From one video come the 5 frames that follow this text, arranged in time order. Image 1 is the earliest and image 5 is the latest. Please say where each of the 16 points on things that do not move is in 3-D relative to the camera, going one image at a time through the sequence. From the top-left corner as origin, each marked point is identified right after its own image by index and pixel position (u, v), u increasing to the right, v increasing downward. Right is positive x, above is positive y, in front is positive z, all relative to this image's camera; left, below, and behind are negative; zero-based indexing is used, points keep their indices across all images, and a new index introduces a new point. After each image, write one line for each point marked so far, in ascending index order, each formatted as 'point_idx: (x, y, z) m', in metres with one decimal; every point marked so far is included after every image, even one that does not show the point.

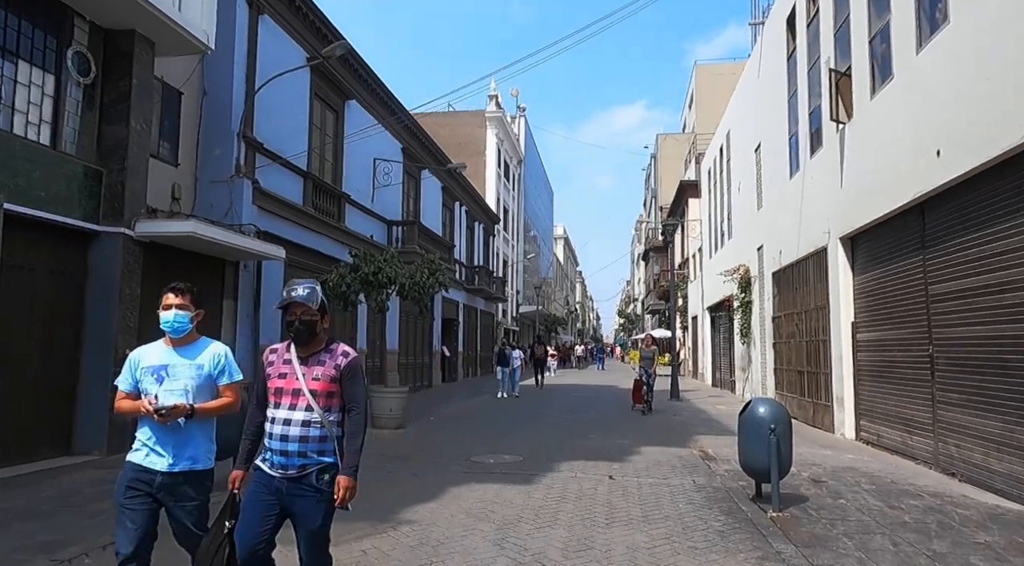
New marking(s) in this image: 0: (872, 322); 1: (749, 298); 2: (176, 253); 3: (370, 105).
0: (+5.2, -0.6, +10.8) m
1: (+6.2, -0.4, +19.3) m
2: (-5.0, +0.4, +11.1) m
3: (-3.7, +4.6, +19.3) m
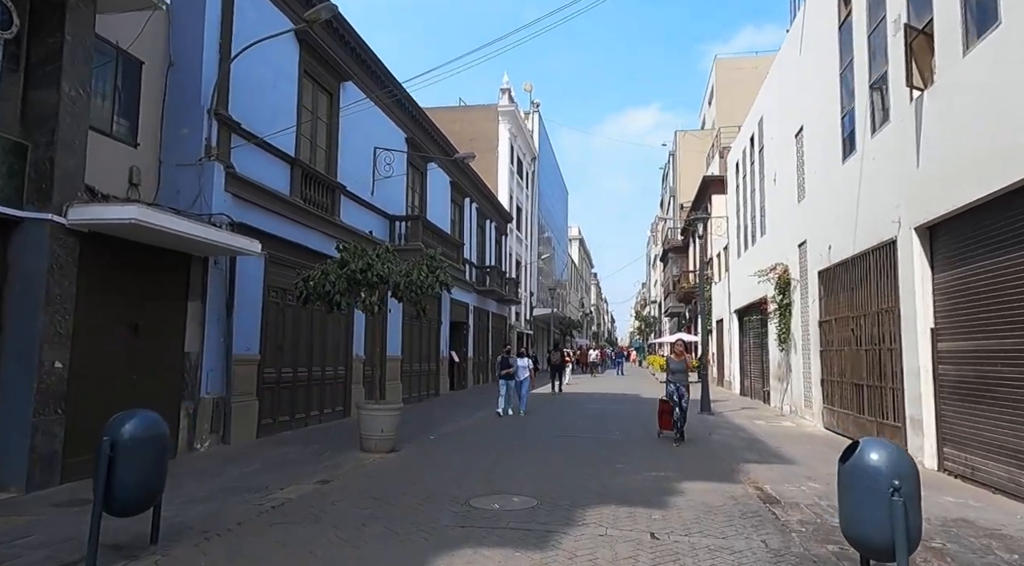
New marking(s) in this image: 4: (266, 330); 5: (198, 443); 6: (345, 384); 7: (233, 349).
0: (+5.3, -0.5, +8.9) m
1: (+6.5, -0.4, +17.4) m
2: (-4.9, +0.5, +9.4) m
3: (-3.4, +4.6, +17.6) m
4: (-4.2, -0.8, +12.6) m
5: (-4.5, -2.3, +10.8) m
6: (-3.6, -2.2, +16.2) m
7: (-4.3, -1.0, +11.5) m
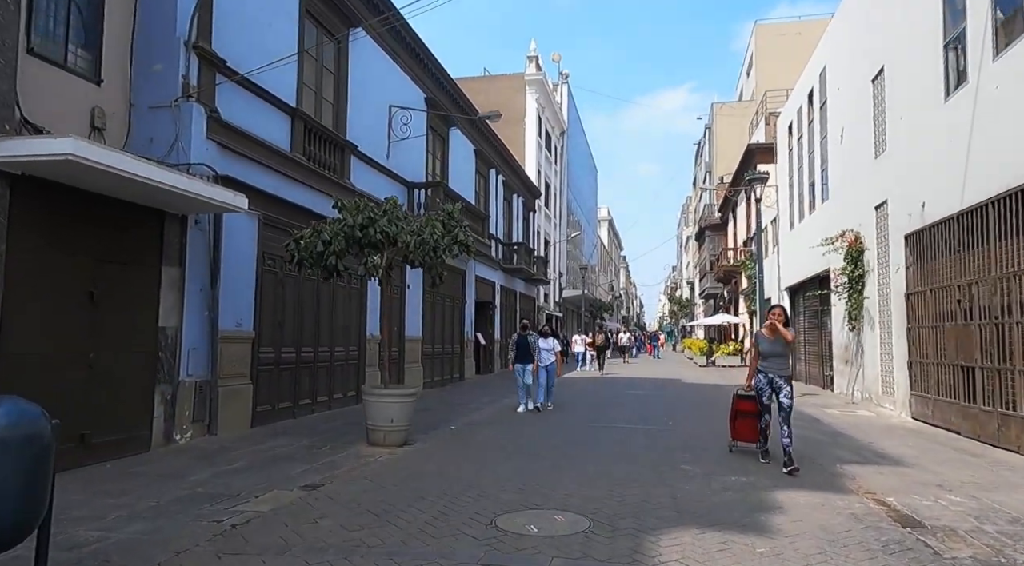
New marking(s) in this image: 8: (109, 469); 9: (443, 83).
0: (+5.7, -0.1, +6.8) m
1: (+7.1, +0.2, +15.2) m
2: (-4.5, +0.9, +7.7) m
3: (-2.8, +5.2, +15.7) m
4: (-3.7, -0.3, +10.9) m
5: (-4.1, -1.9, +9.1) m
6: (-3.0, -1.6, +14.4) m
7: (-3.8, -0.5, +9.8) m
8: (-3.9, -1.8, +7.3) m
9: (-1.8, +5.3, +19.7) m
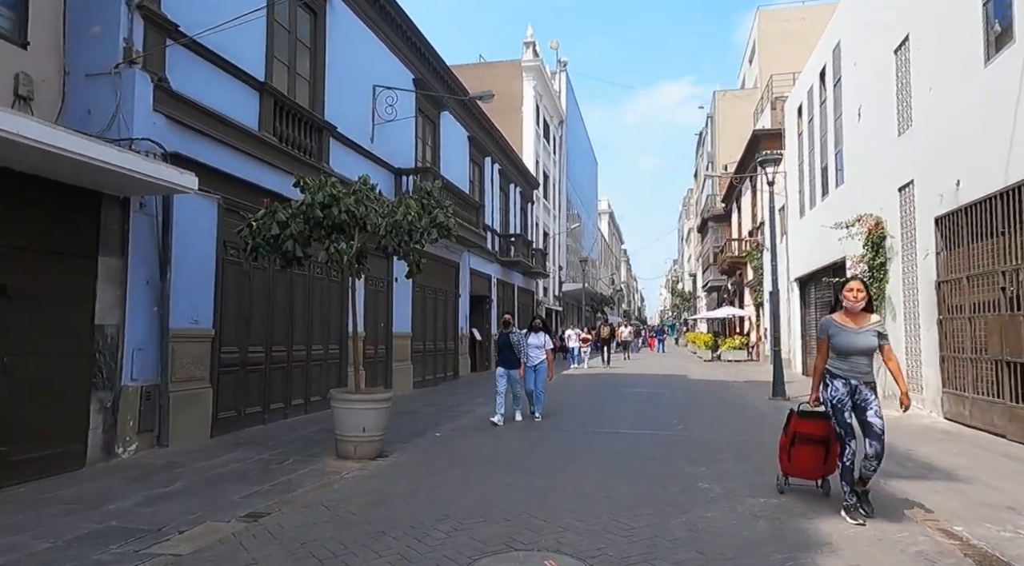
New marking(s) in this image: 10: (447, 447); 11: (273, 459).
0: (+5.6, +0.1, +5.6) m
1: (+7.0, +0.4, +14.1) m
2: (-4.6, +1.0, +6.5) m
3: (-2.9, +5.4, +14.6) m
4: (-3.8, -0.2, +9.8) m
5: (-4.2, -1.8, +8.0) m
6: (-3.1, -1.5, +13.3) m
7: (-4.0, -0.4, +8.7) m
8: (-4.0, -1.7, +6.2) m
9: (-2.0, +5.5, +18.5) m
10: (-0.8, -1.9, +8.6) m
11: (-2.5, -1.8, +7.7) m
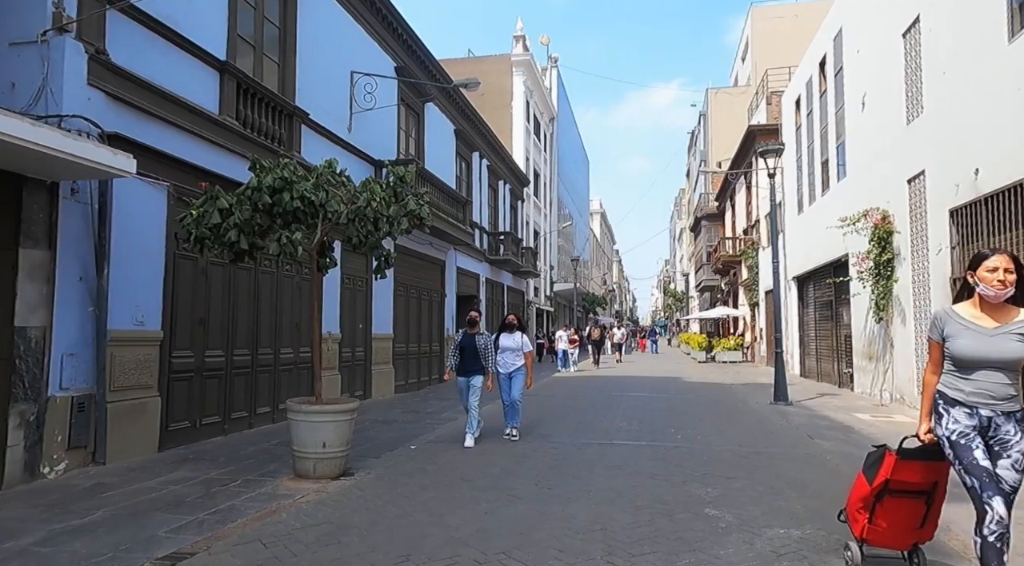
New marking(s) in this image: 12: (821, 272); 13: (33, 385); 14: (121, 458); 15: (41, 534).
0: (+5.4, +0.1, +4.8) m
1: (+6.8, +0.5, +13.3) m
2: (-4.8, +1.0, +5.6) m
3: (-3.2, +5.4, +13.6) m
4: (-4.0, -0.2, +8.8) m
5: (-4.4, -1.7, +7.0) m
6: (-3.3, -1.5, +12.4) m
7: (-4.2, -0.4, +7.7) m
8: (-4.2, -1.7, +5.2) m
9: (-2.3, +5.5, +17.6) m
10: (-1.0, -1.9, +7.7) m
11: (-2.7, -1.8, +6.8) m
12: (+7.9, +0.2, +19.4) m
13: (-4.4, -0.9, +6.9) m
14: (-4.1, -1.8, +7.8) m
15: (-3.2, -1.7, +5.0) m
